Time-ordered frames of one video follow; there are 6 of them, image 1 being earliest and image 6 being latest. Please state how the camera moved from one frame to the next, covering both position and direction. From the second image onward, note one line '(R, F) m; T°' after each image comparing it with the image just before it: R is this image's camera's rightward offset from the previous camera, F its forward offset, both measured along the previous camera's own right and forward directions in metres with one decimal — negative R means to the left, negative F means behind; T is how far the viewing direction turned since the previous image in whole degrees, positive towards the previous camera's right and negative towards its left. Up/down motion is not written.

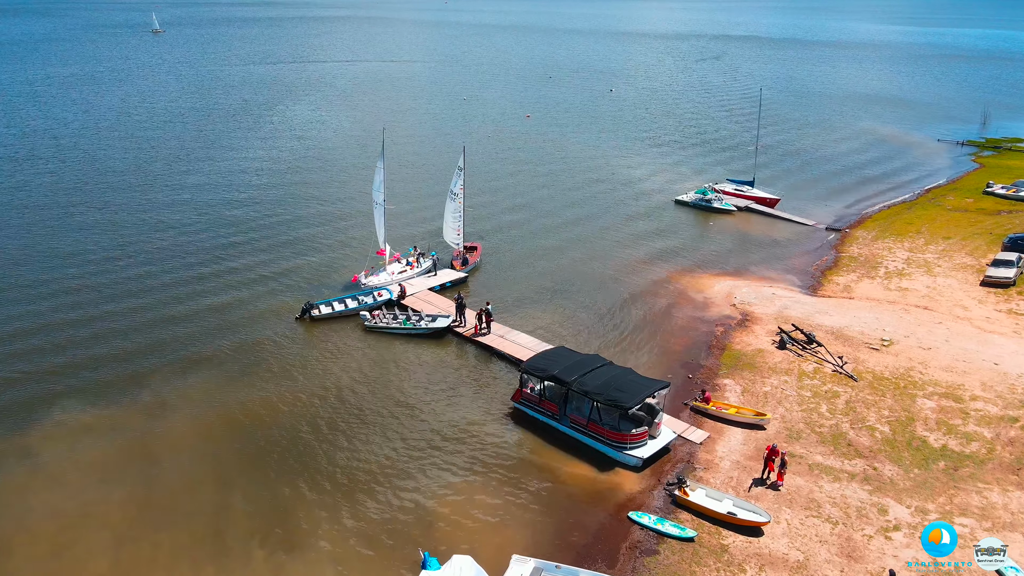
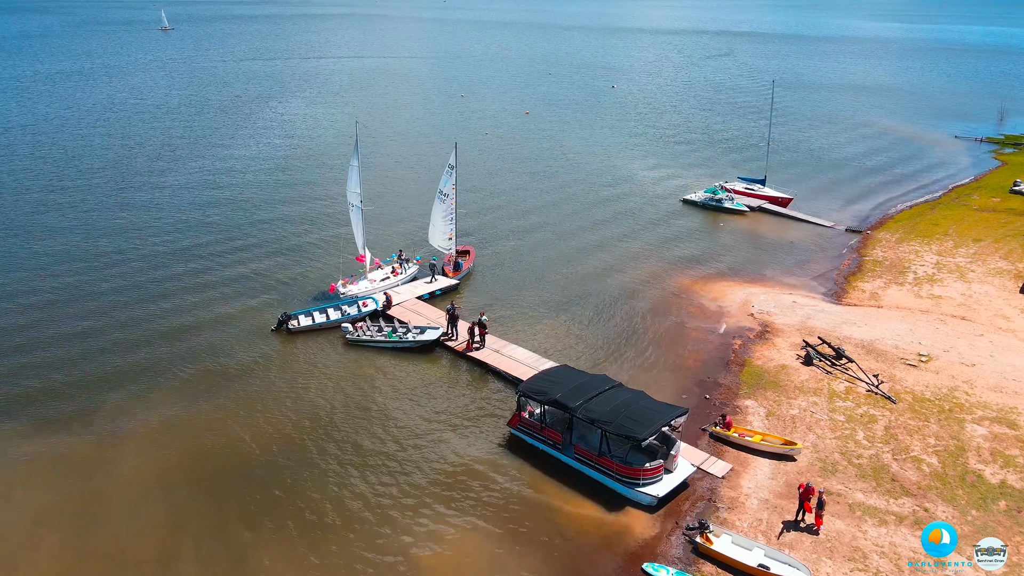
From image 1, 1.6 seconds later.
(+0.1, +4.7) m; 0°
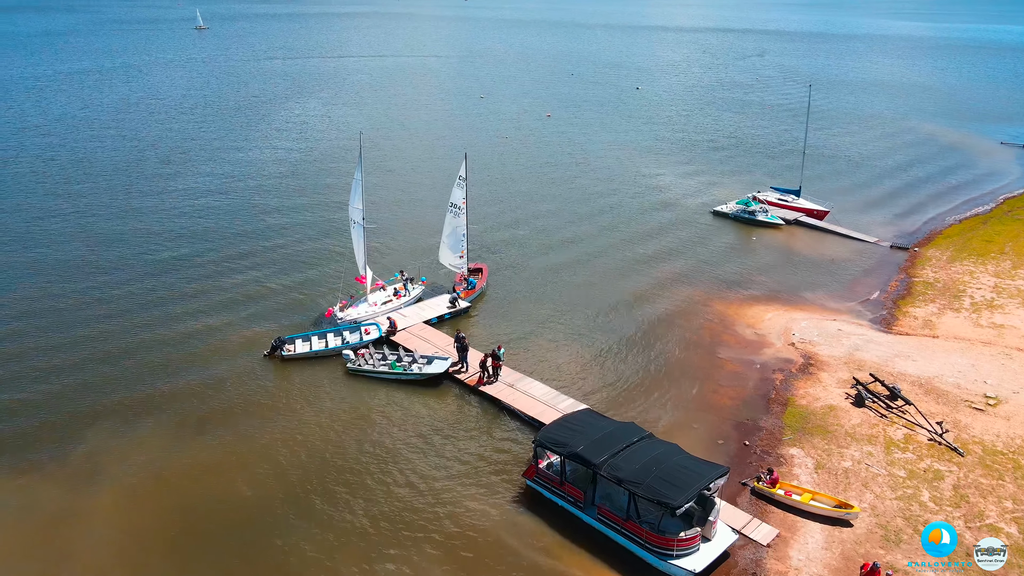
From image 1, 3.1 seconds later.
(+0.1, +4.1) m; -1°
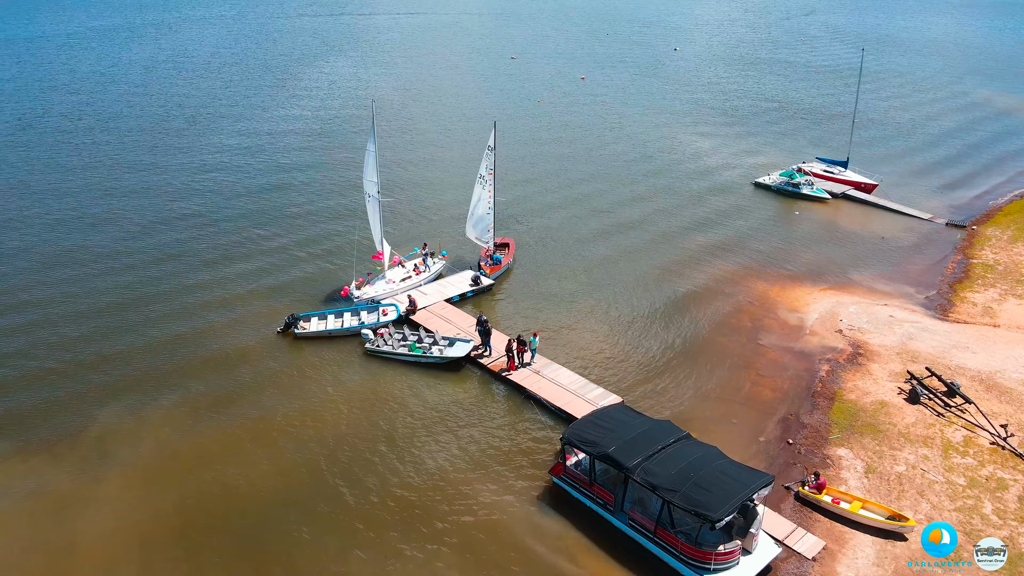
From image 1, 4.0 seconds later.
(0.0, +2.4) m; -2°
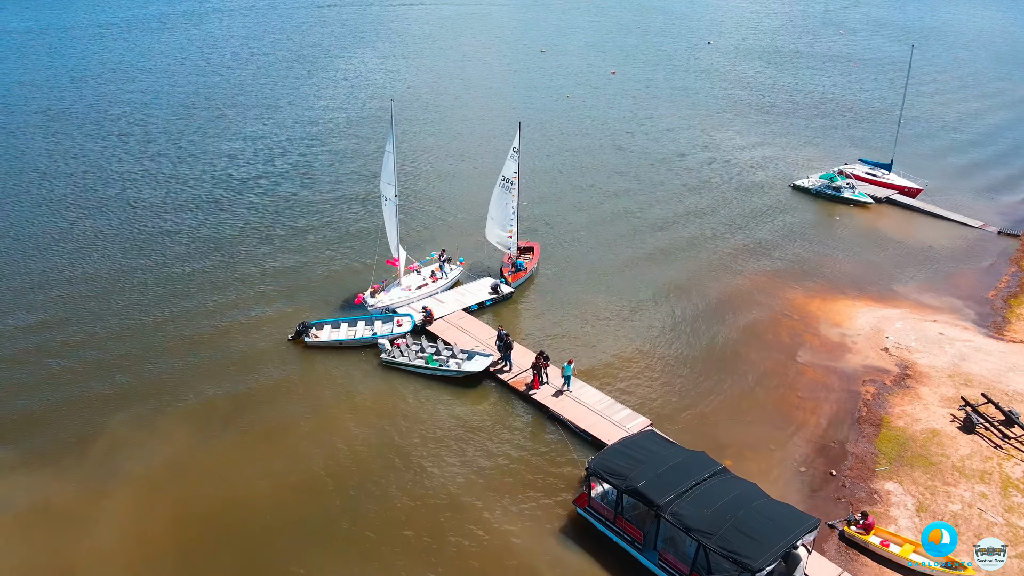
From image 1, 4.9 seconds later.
(0.0, +2.0) m; -2°
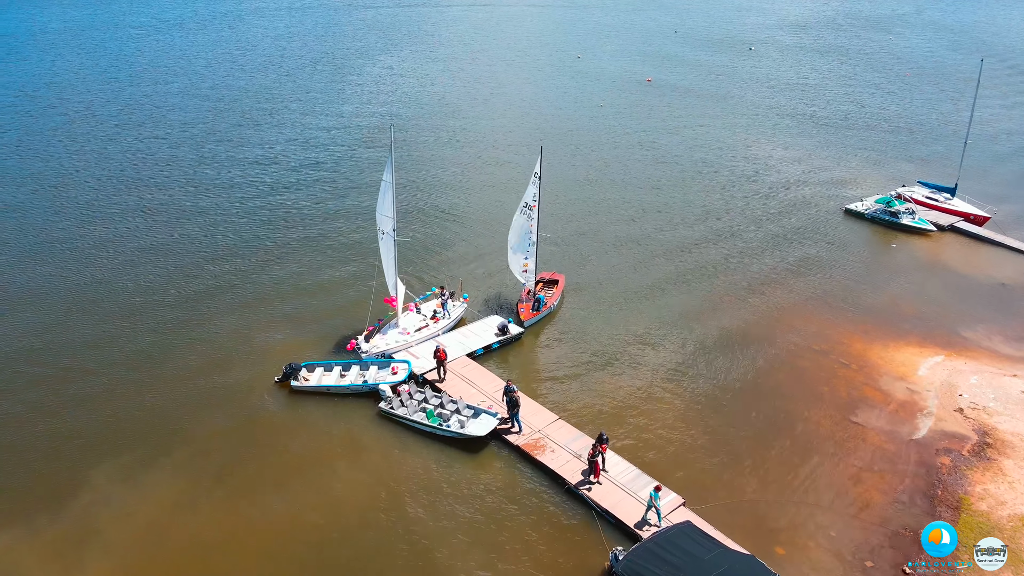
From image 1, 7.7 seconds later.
(+0.5, +4.2) m; -2°
